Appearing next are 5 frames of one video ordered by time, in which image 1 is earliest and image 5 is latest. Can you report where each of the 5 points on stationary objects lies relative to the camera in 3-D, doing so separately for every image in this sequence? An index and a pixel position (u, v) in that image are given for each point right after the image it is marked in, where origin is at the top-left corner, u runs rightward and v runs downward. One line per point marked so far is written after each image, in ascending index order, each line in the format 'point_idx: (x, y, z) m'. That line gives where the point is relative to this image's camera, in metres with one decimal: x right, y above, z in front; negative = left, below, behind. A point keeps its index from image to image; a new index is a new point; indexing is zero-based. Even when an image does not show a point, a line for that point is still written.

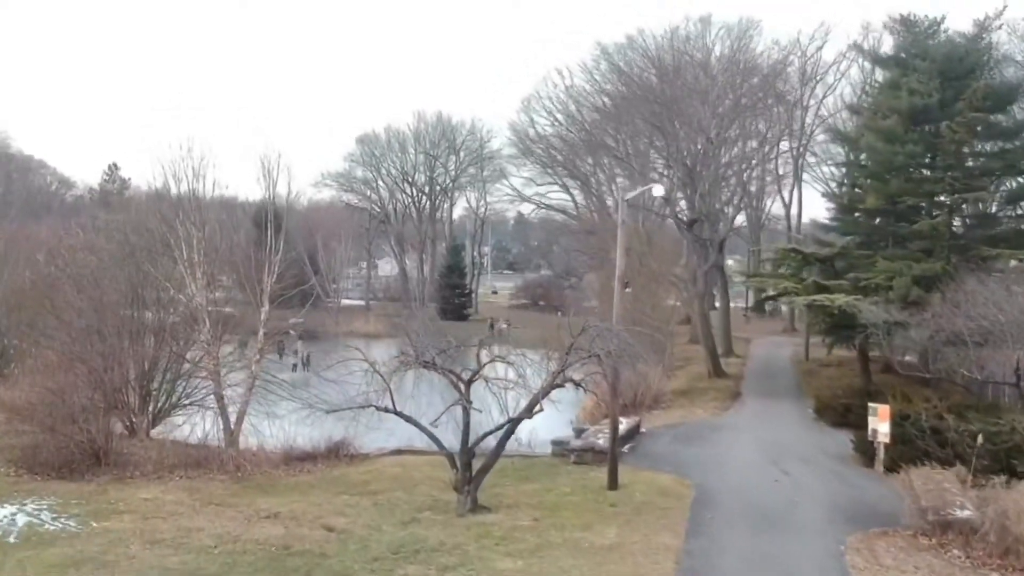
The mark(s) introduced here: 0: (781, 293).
0: (+5.0, -0.1, +17.3) m
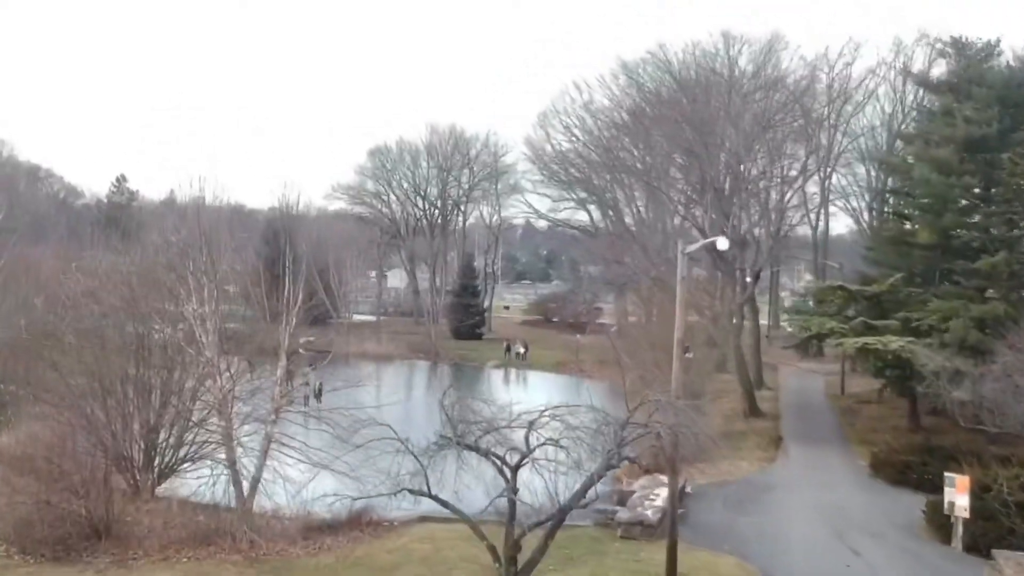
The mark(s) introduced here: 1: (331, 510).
0: (+5.5, -0.8, +16.3) m
1: (-2.1, -2.6, +11.0) m
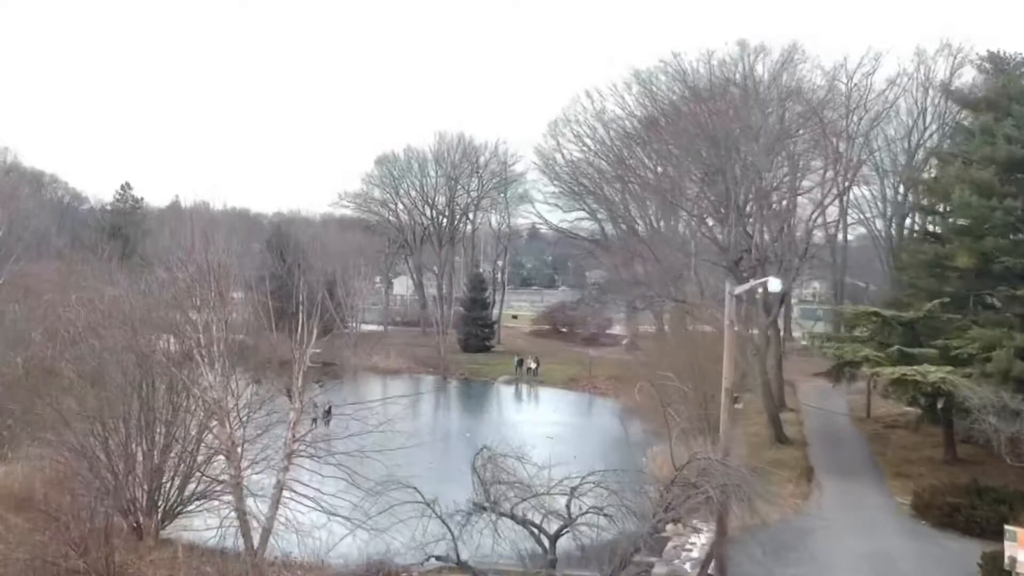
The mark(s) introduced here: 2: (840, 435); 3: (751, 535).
0: (+5.8, -1.2, +15.6) m
1: (-1.8, -3.0, +10.3) m
2: (+7.0, -3.1, +19.9) m
3: (+3.0, -3.1, +11.8) m
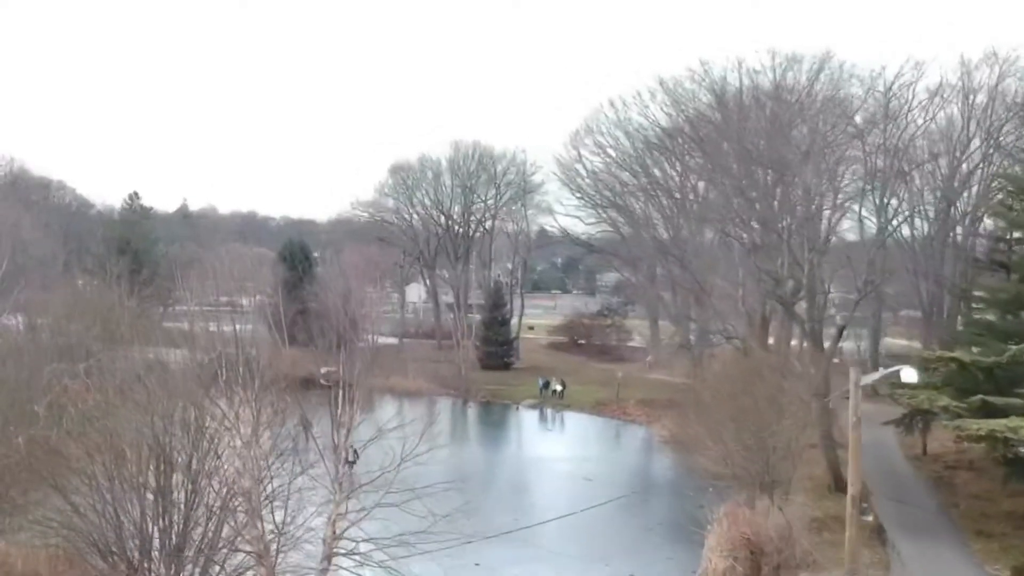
0: (+6.5, -1.9, +14.3) m
1: (-1.2, -3.7, +9.1) m
2: (+7.7, -3.8, +18.6) m
3: (+3.6, -3.8, +10.5) m
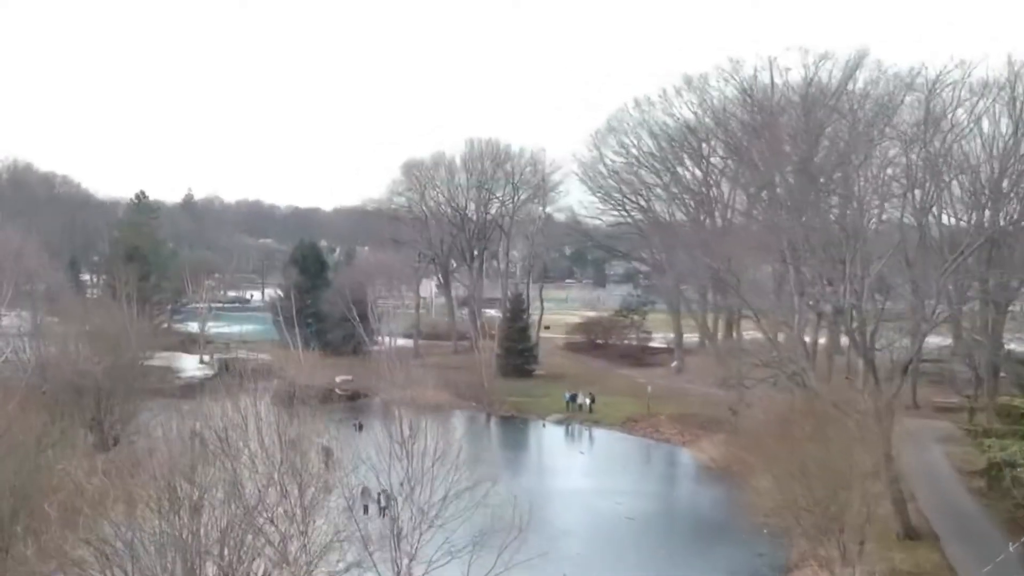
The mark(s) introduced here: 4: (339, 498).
0: (+7.2, -2.4, +13.1) m
1: (-0.4, -4.4, +7.9) m
2: (+8.5, -4.3, +17.4) m
3: (+4.4, -4.4, +9.3) m
4: (-2.5, -2.8, +12.8) m
